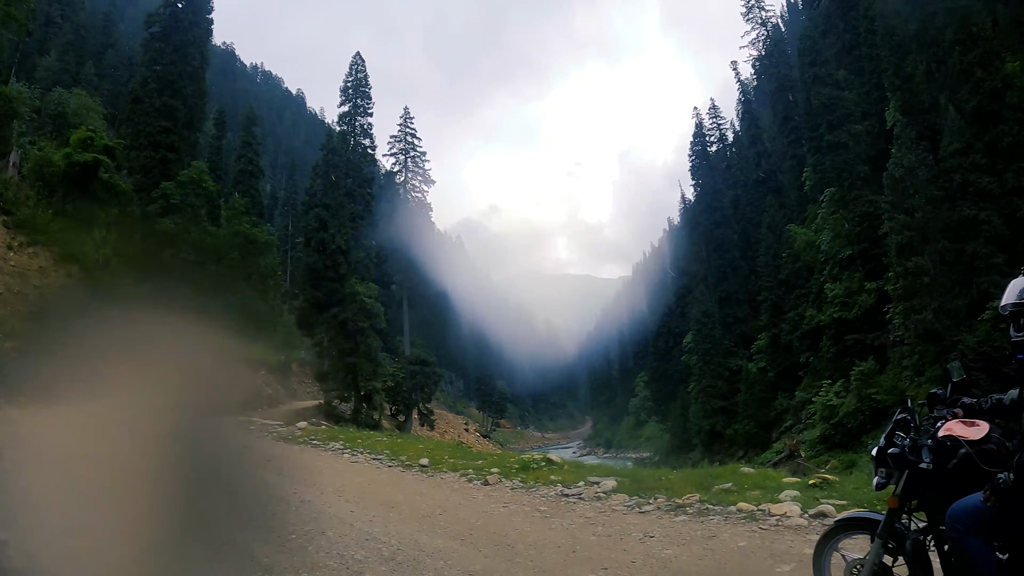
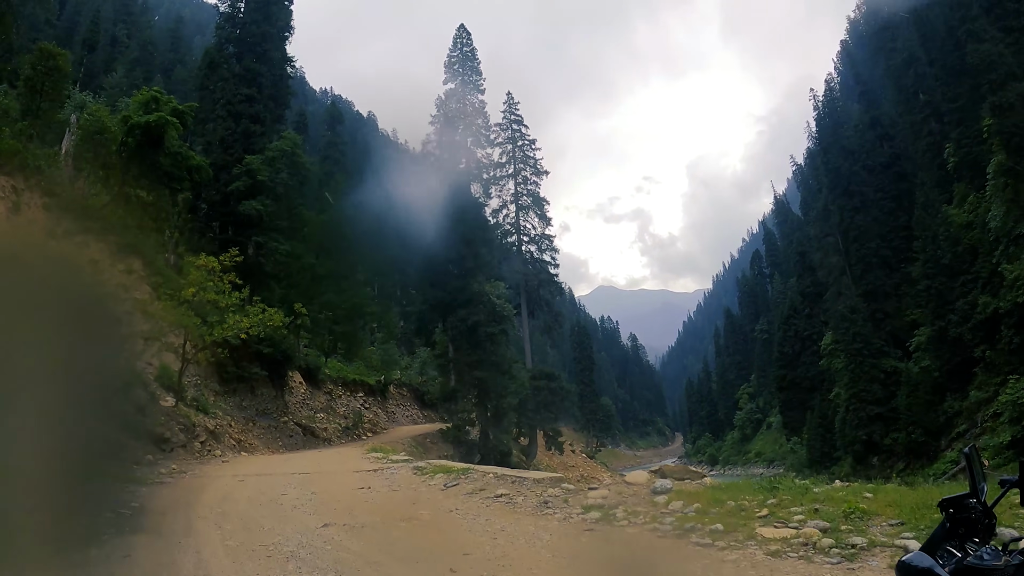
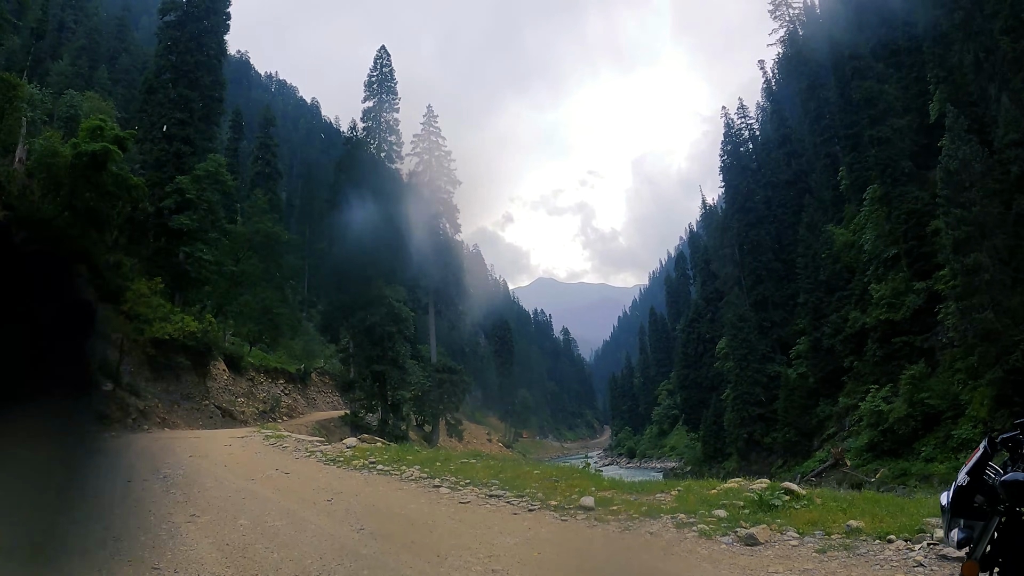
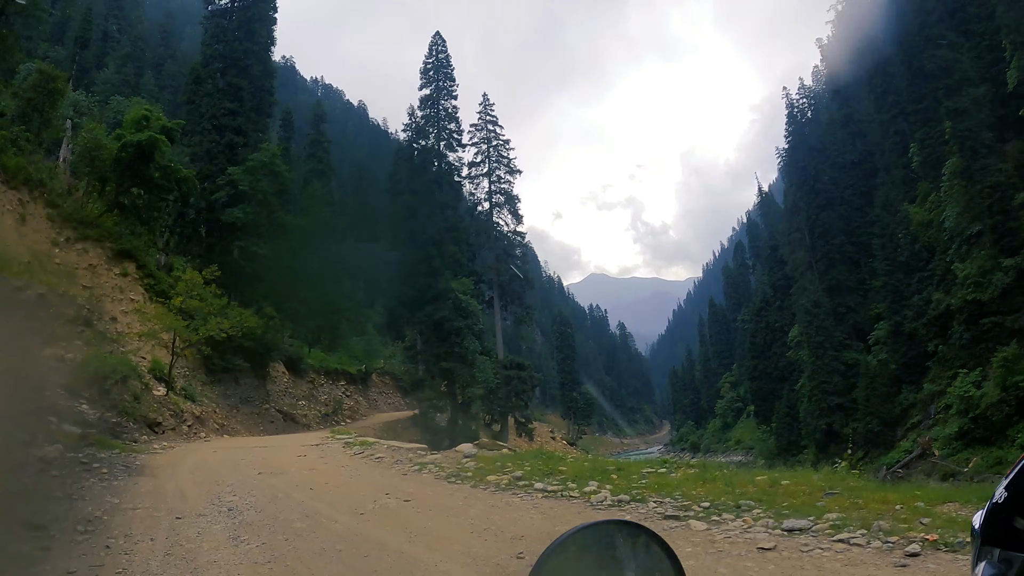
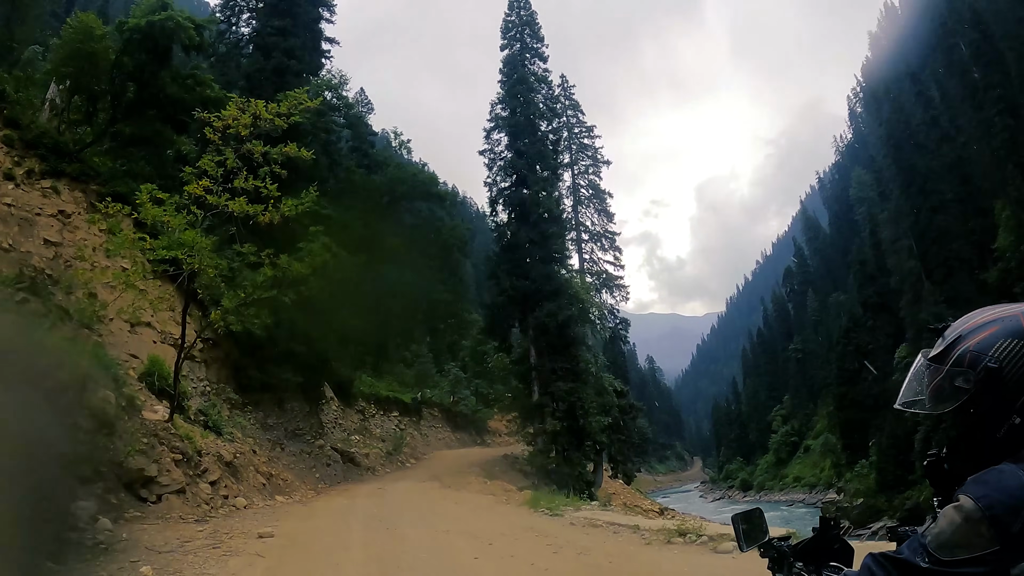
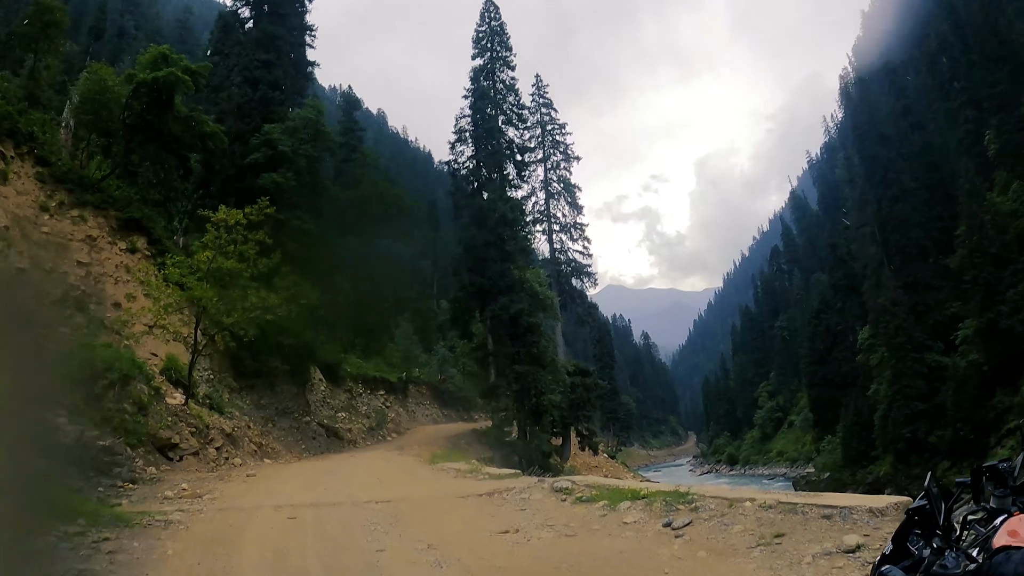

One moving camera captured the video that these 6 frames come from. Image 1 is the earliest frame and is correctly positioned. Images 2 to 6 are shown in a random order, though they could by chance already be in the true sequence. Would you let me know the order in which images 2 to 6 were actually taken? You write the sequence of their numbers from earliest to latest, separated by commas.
3, 4, 2, 6, 5
